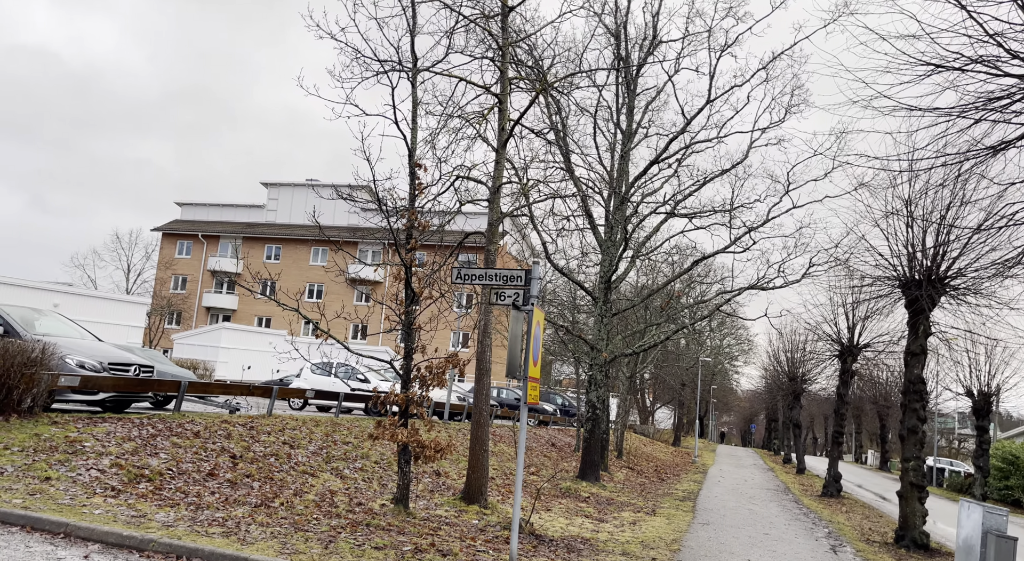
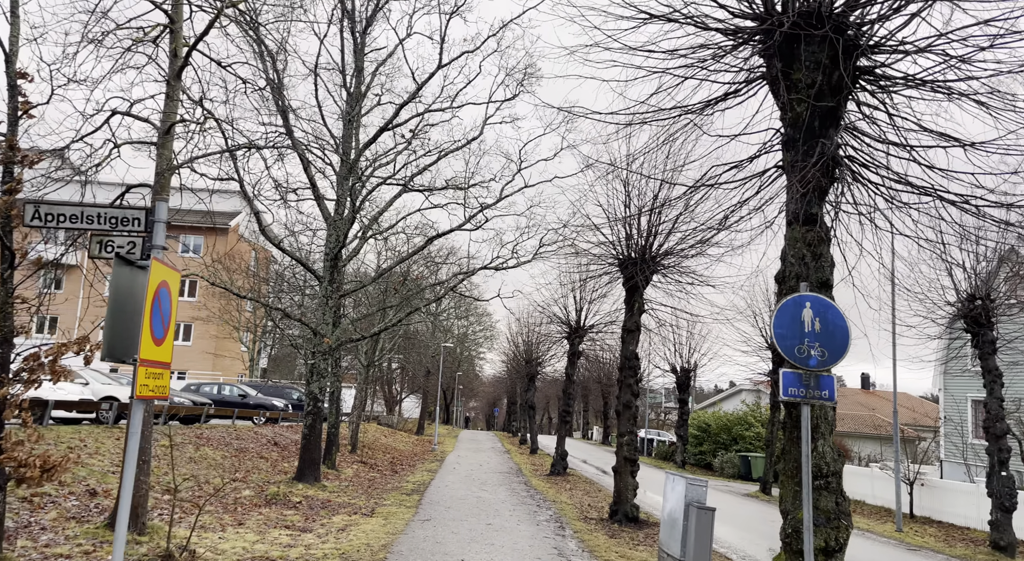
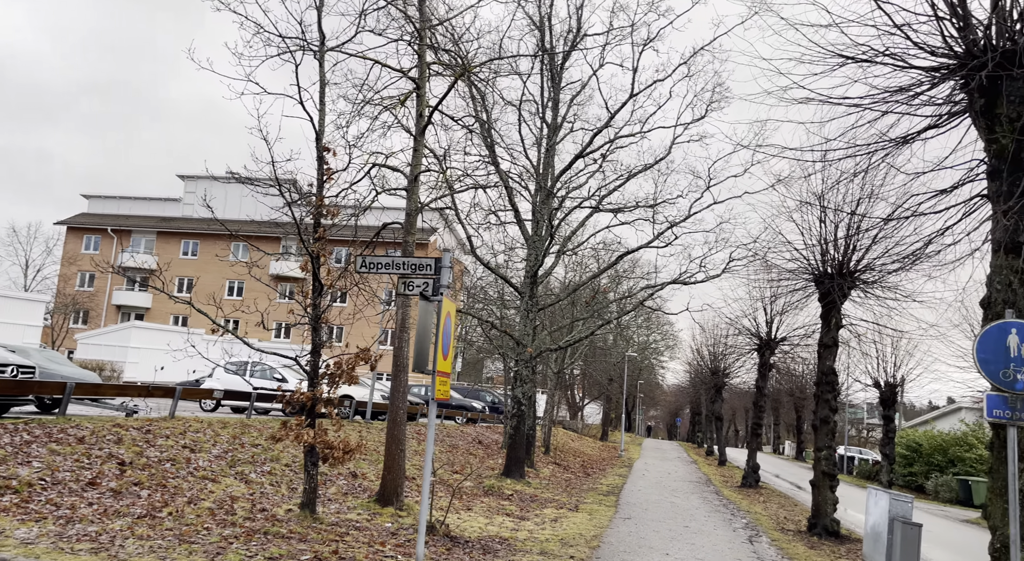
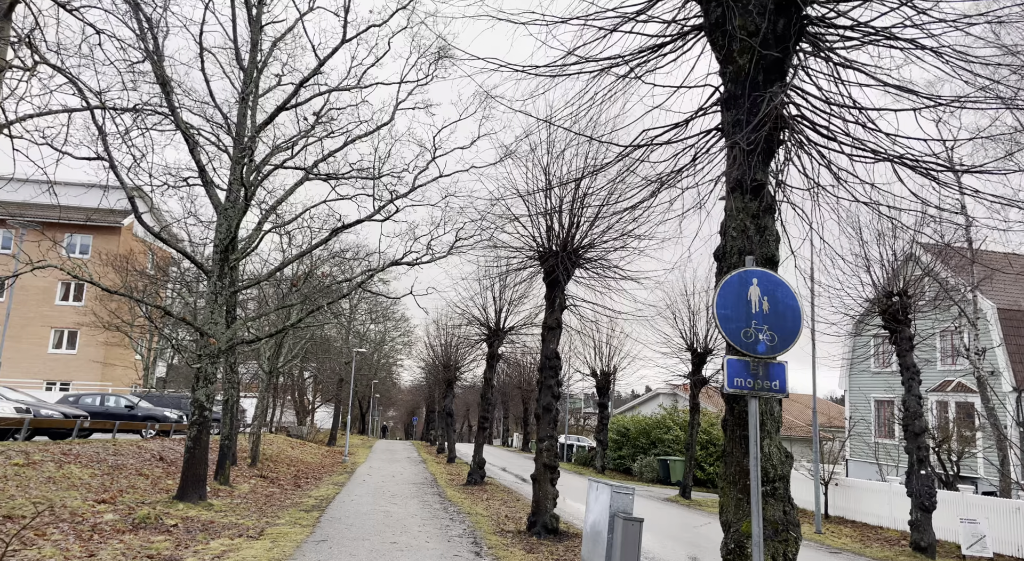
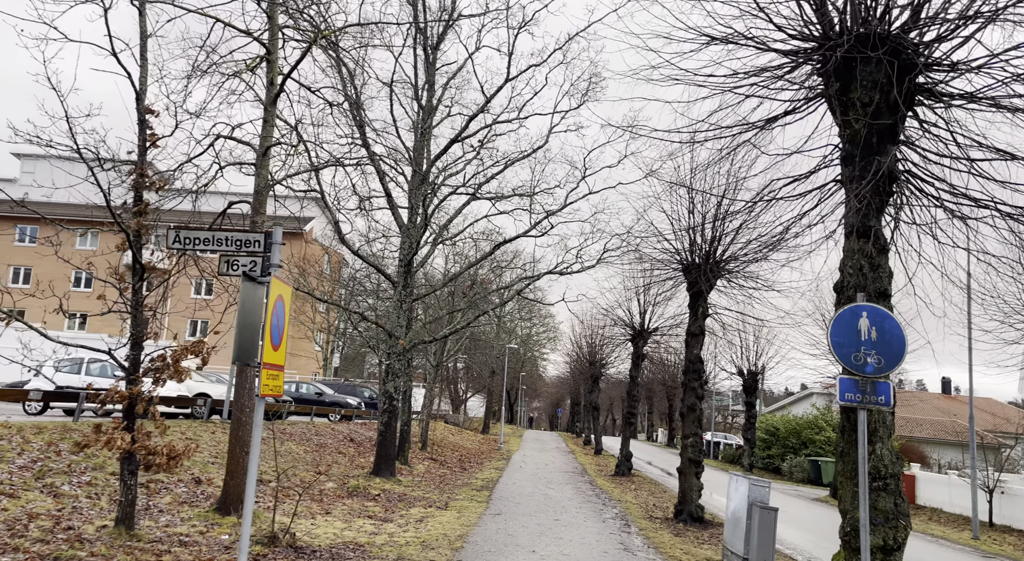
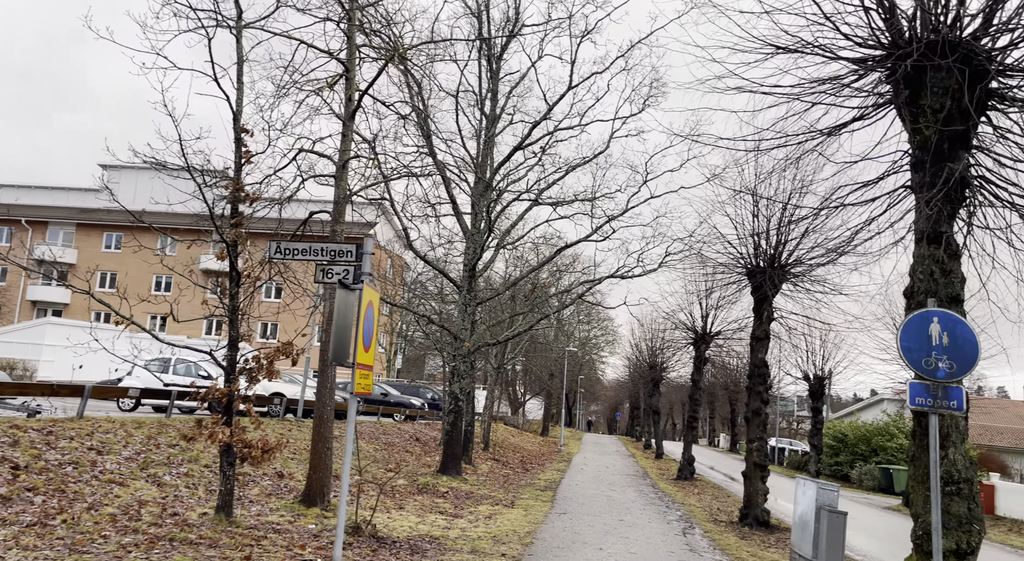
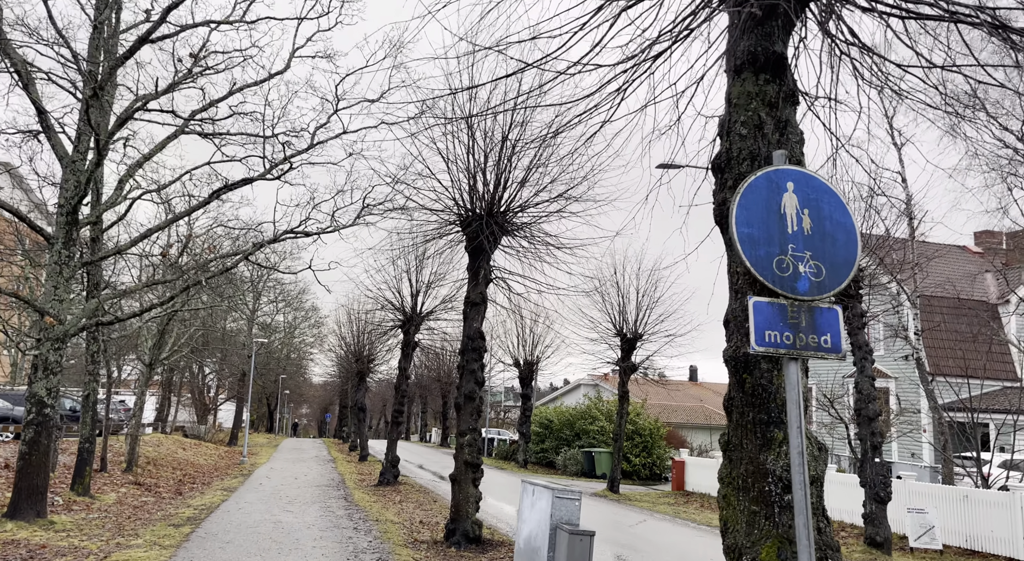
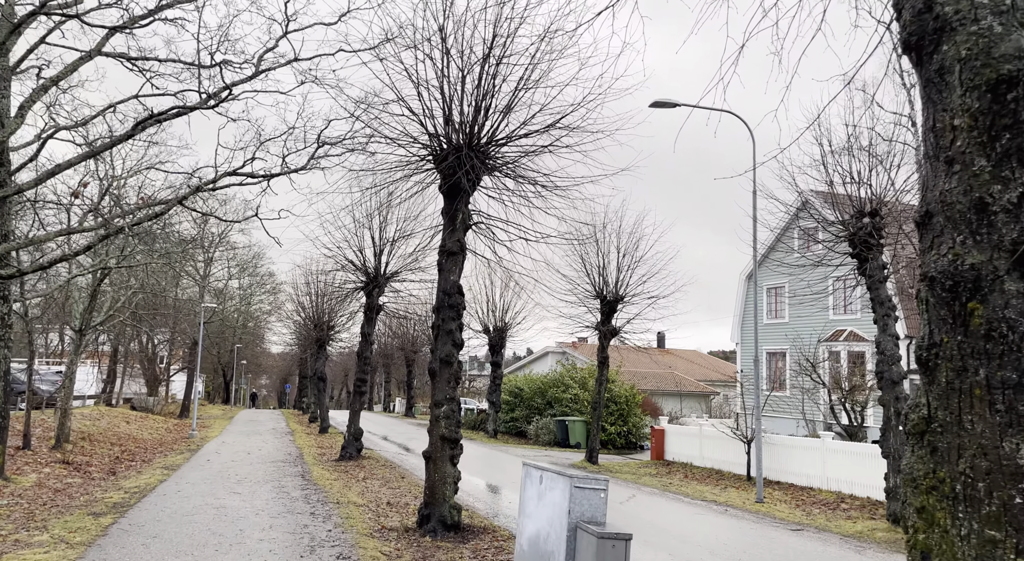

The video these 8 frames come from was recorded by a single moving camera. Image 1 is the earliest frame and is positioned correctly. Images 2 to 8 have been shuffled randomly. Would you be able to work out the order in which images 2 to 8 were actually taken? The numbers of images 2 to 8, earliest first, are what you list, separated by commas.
3, 6, 5, 2, 4, 7, 8
